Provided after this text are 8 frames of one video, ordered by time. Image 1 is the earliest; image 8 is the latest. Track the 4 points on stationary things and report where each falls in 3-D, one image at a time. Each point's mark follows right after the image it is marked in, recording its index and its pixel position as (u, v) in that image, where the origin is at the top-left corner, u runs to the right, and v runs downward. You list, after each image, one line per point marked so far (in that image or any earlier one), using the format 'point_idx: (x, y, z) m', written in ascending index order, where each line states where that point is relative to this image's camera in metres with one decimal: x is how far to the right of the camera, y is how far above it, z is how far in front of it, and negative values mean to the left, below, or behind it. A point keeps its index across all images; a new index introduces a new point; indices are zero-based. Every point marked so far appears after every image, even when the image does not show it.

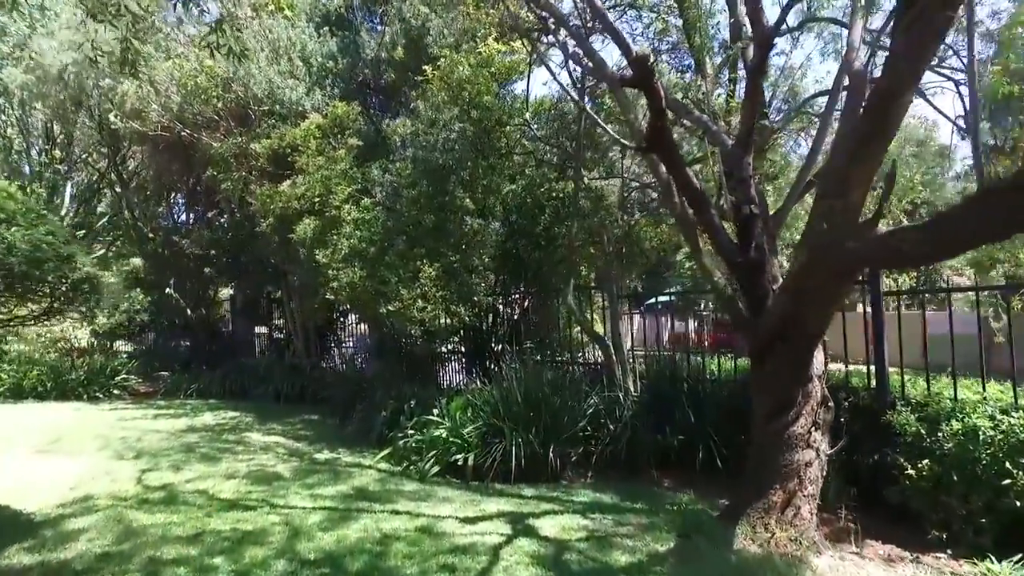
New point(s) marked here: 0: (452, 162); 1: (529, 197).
0: (-0.8, +1.8, +9.1) m
1: (+0.2, +1.2, +9.5) m
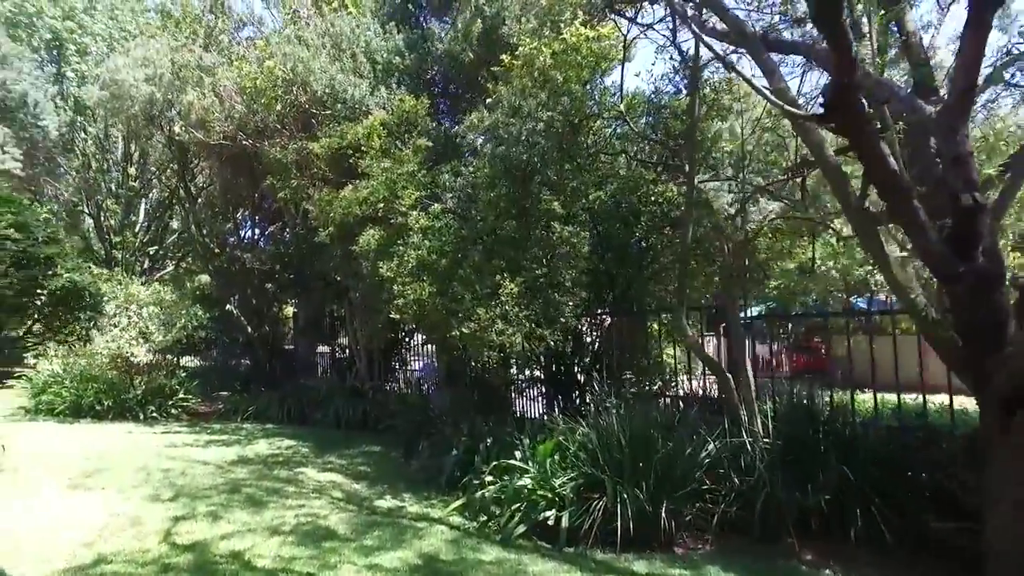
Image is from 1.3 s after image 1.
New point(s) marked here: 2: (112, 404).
0: (+0.3, +1.5, +7.9) m
1: (+1.3, +1.0, +8.1) m
2: (-7.9, -2.3, +13.4) m
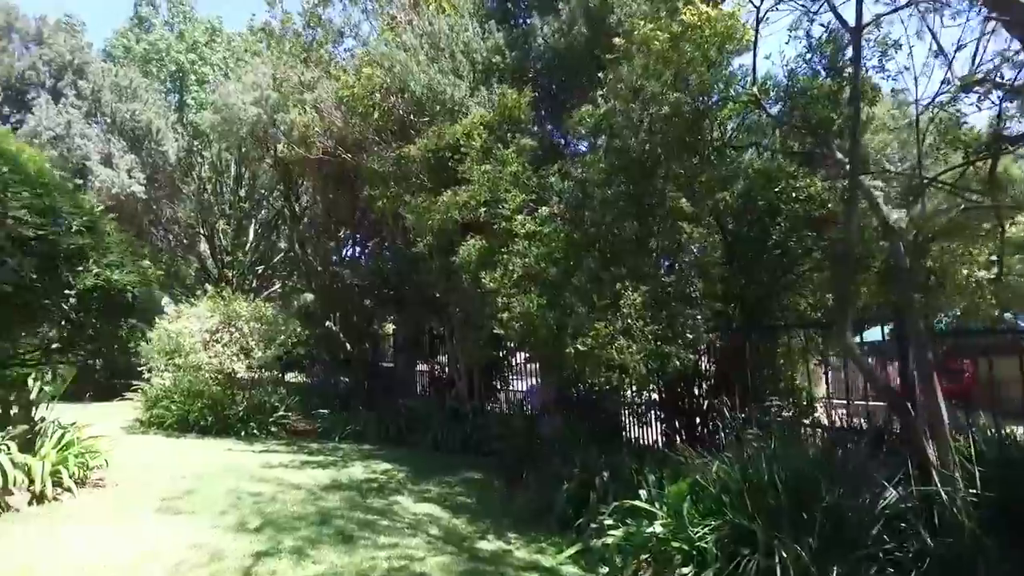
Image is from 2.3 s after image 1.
0: (+1.5, +1.4, +6.9) m
1: (+2.5, +0.9, +7.0) m
2: (-5.9, -2.6, +13.4) m
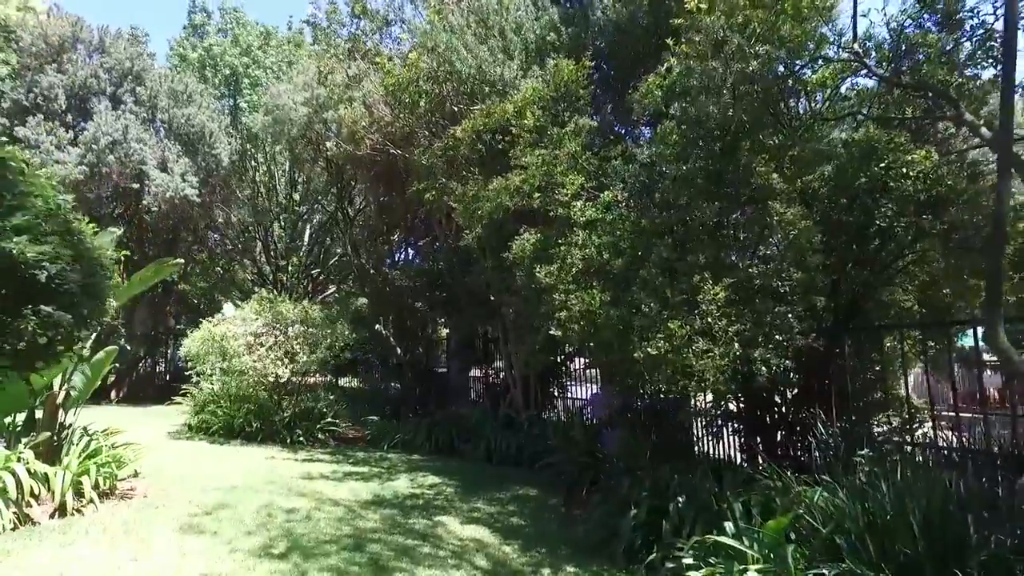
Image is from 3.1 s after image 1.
0: (+2.0, +1.5, +5.8) m
1: (+3.0, +1.0, +5.9) m
2: (-4.8, -2.6, +12.9) m
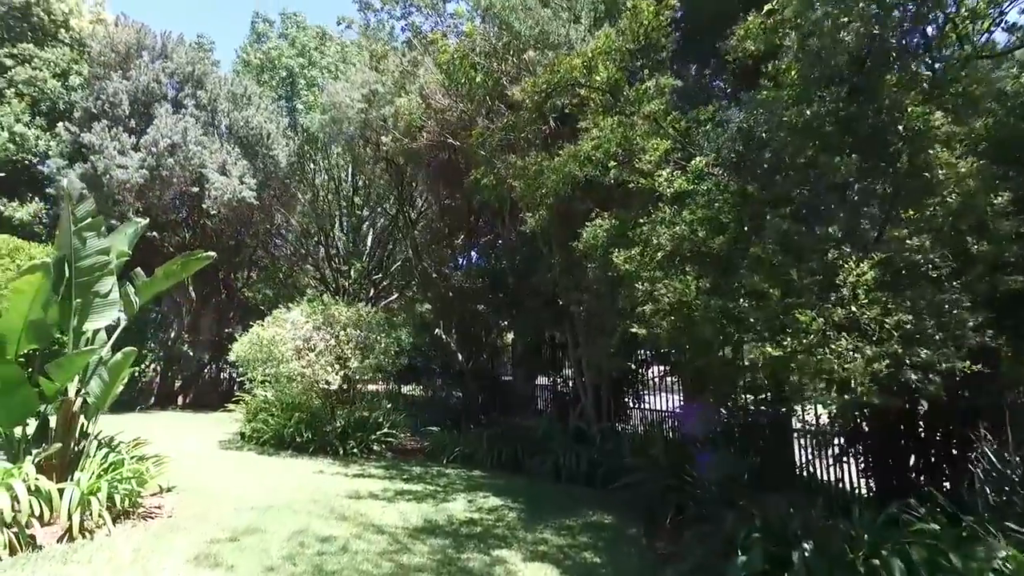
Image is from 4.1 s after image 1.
0: (+2.4, +1.6, +4.5) m
1: (+3.5, +1.1, +4.4) m
2: (-3.6, -2.7, +12.1) m
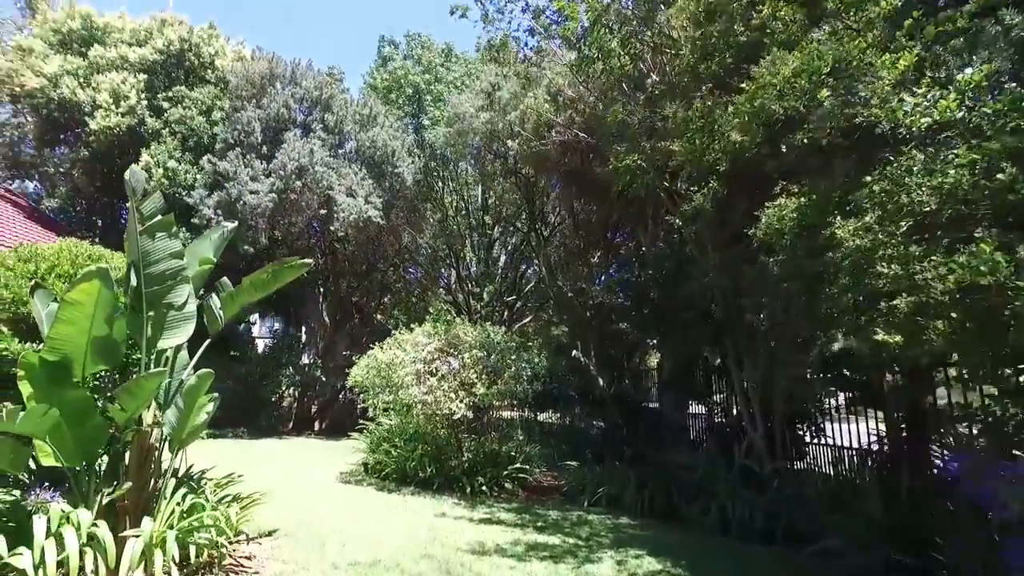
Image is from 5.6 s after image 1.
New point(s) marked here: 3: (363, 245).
0: (+3.1, +1.8, +2.4) m
1: (+4.1, +1.3, +2.0) m
2: (-1.2, -2.9, +10.9) m
3: (-4.1, +1.2, +18.8) m
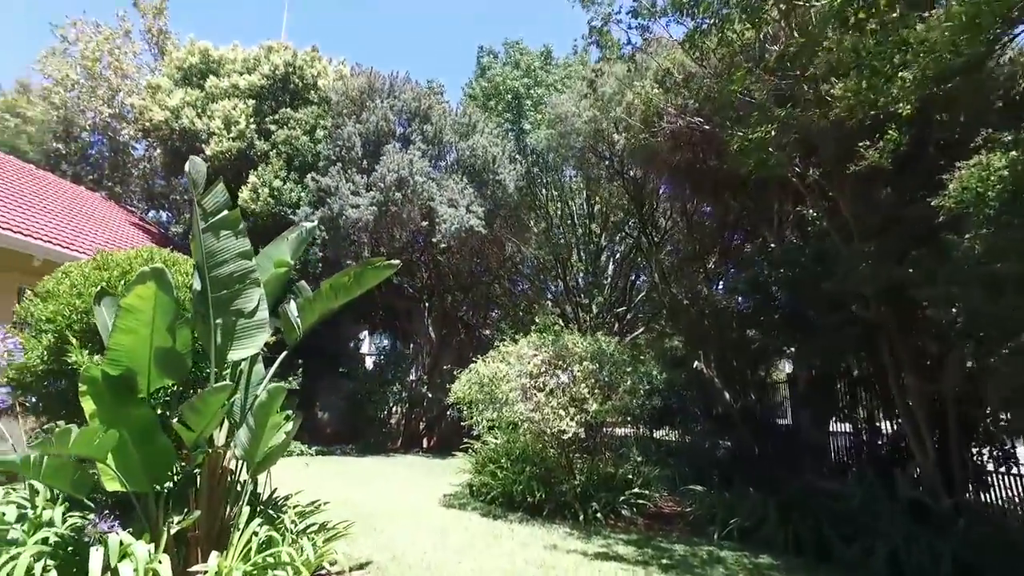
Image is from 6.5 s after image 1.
0: (+3.3, +2.0, +1.0) m
1: (+4.2, +1.5, +0.5) m
2: (+0.5, -3.0, +9.9) m
3: (-1.3, +0.8, +18.3) m
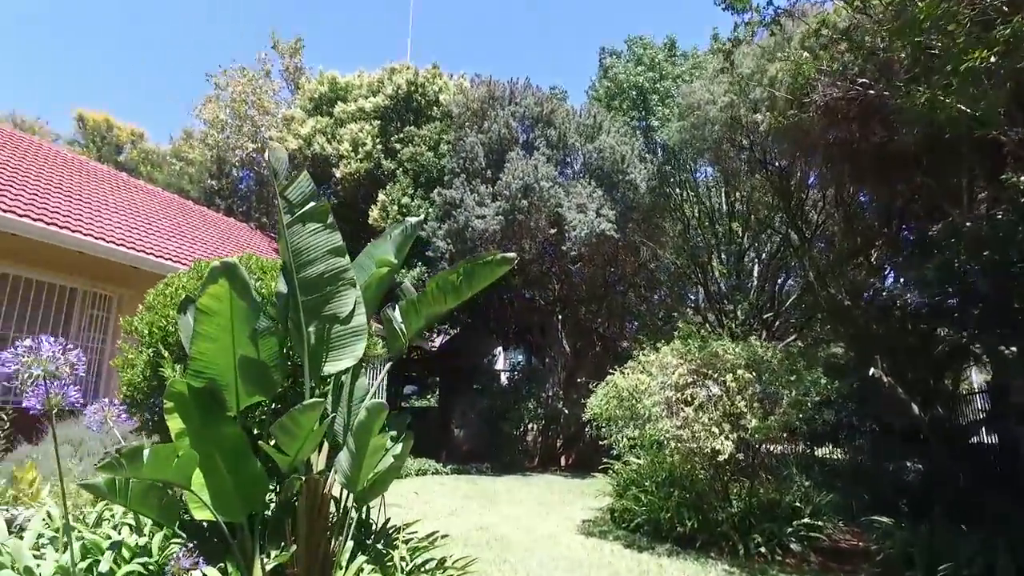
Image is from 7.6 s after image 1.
0: (+3.1, +2.3, -0.5) m
1: (+4.0, +1.9, -1.2) m
2: (+2.4, -3.0, +8.7) m
3: (+2.2, +0.6, +17.3) m
